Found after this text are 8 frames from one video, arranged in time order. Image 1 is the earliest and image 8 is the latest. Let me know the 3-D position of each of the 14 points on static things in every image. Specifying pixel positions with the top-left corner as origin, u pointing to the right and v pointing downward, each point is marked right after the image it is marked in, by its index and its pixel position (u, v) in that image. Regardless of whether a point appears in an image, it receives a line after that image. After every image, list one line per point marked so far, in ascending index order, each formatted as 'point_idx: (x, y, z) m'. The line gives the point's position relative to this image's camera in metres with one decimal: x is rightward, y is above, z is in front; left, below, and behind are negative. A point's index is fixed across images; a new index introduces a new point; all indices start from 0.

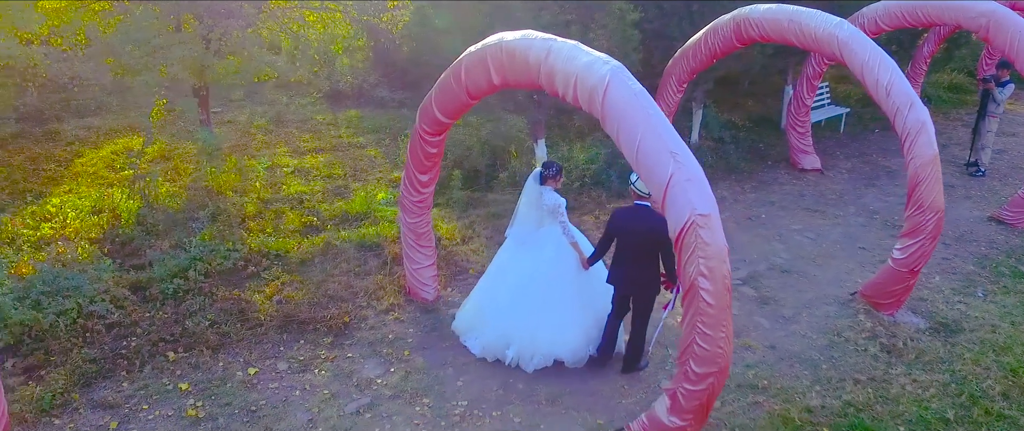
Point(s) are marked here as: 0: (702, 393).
0: (+1.0, -1.0, +3.4) m
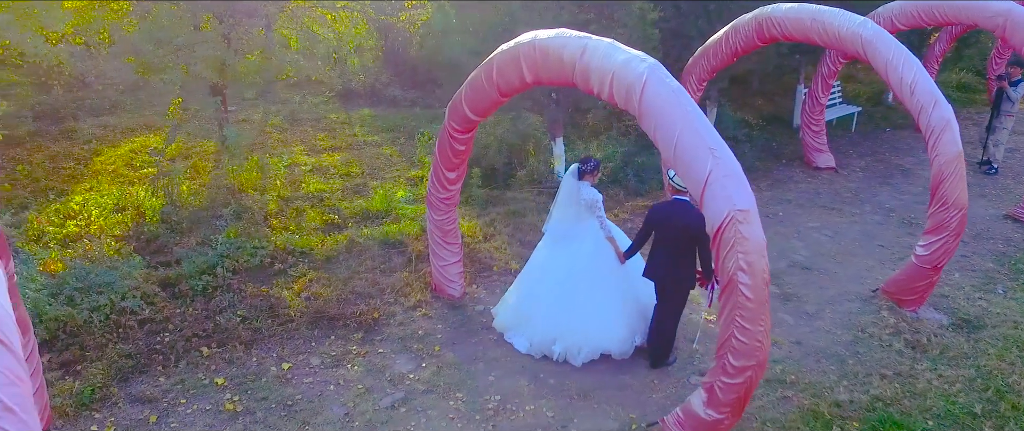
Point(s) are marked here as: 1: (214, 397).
0: (+1.2, -0.9, +3.5) m
1: (-2.0, -1.2, +4.3) m
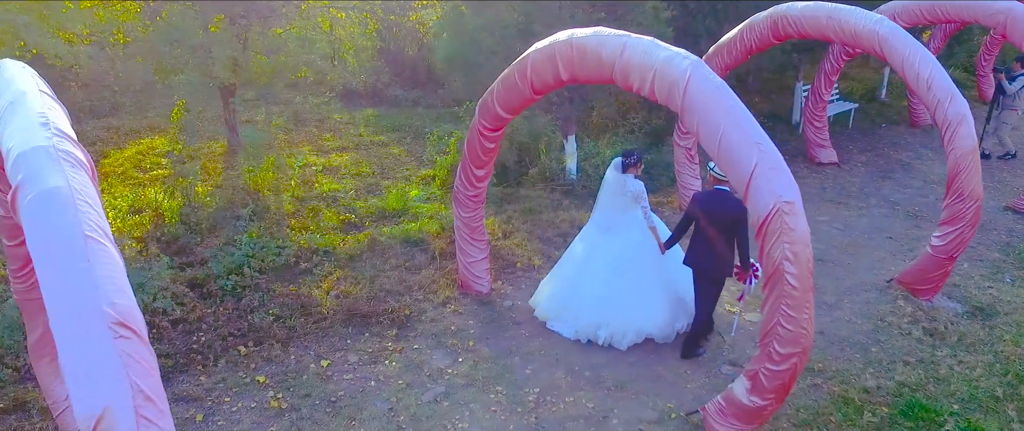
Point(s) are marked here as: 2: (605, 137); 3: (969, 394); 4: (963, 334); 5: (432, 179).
0: (+1.5, -0.9, +3.6) m
1: (-1.7, -1.2, +4.3) m
2: (+1.4, +1.1, +9.4) m
3: (+3.3, -1.3, +4.6) m
4: (+3.7, -1.0, +5.3) m
5: (-1.1, +0.5, +8.7) m
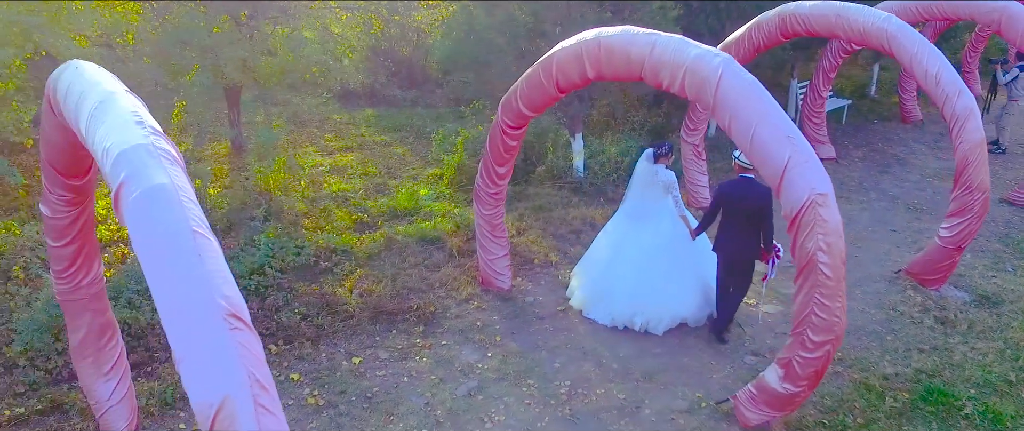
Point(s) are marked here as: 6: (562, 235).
0: (+1.8, -0.8, +3.7) m
1: (-1.5, -1.2, +4.3) m
2: (+1.4, +1.2, +9.5) m
3: (+3.5, -1.2, +4.7) m
4: (+3.9, -0.9, +5.4) m
5: (-1.0, +0.5, +8.7) m
6: (+0.5, -0.2, +7.0) m
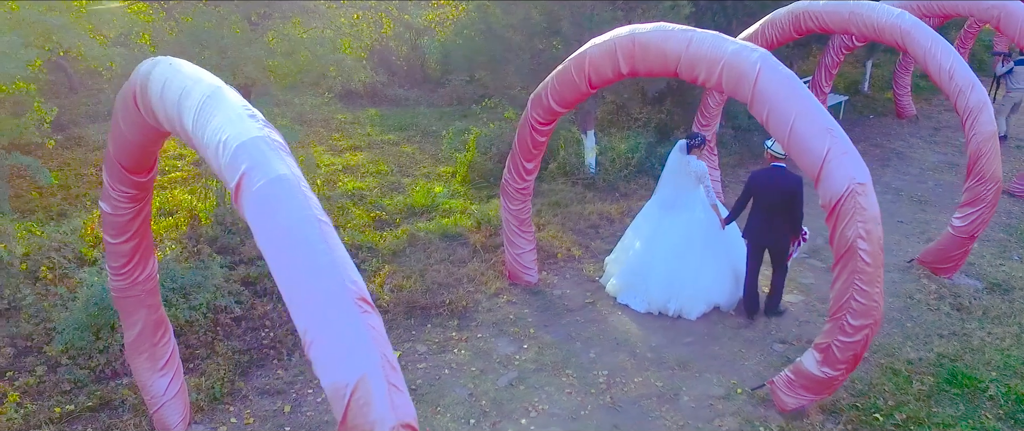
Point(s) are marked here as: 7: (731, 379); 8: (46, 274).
0: (+2.1, -0.8, +3.8) m
1: (-1.2, -1.2, +4.4) m
2: (+1.6, +1.3, +9.6) m
3: (+3.8, -1.1, +4.9) m
4: (+4.2, -0.8, +5.6) m
5: (-0.8, +0.5, +8.8) m
6: (+0.8, -0.2, +7.1) m
7: (+1.6, -1.2, +4.6) m
8: (-4.0, -0.5, +5.6) m
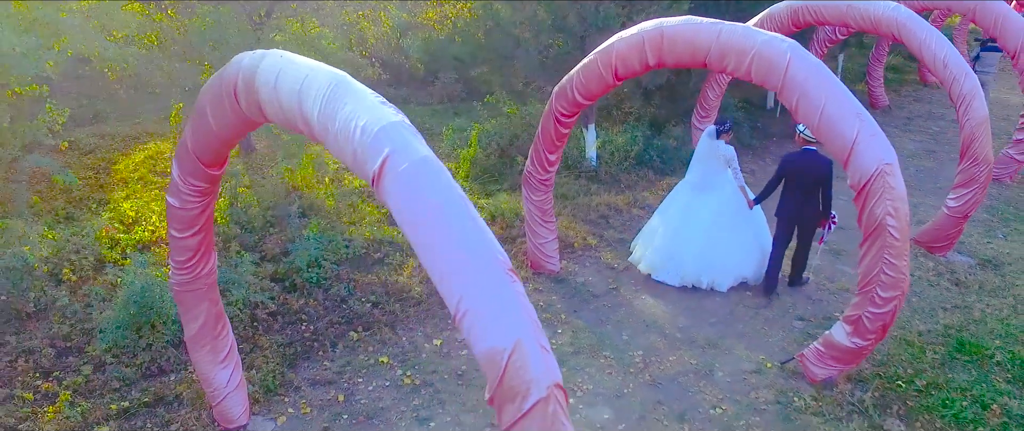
0: (+2.4, -0.6, +4.1) m
1: (-0.9, -1.1, +4.5) m
2: (+1.5, +1.4, +9.8) m
3: (+4.0, -0.9, +5.3) m
4: (+4.4, -0.6, +6.0) m
5: (-0.8, +0.6, +8.9) m
6: (+0.9, -0.1, +7.3) m
7: (+1.9, -1.1, +4.9) m
8: (-3.8, -0.5, +5.5) m
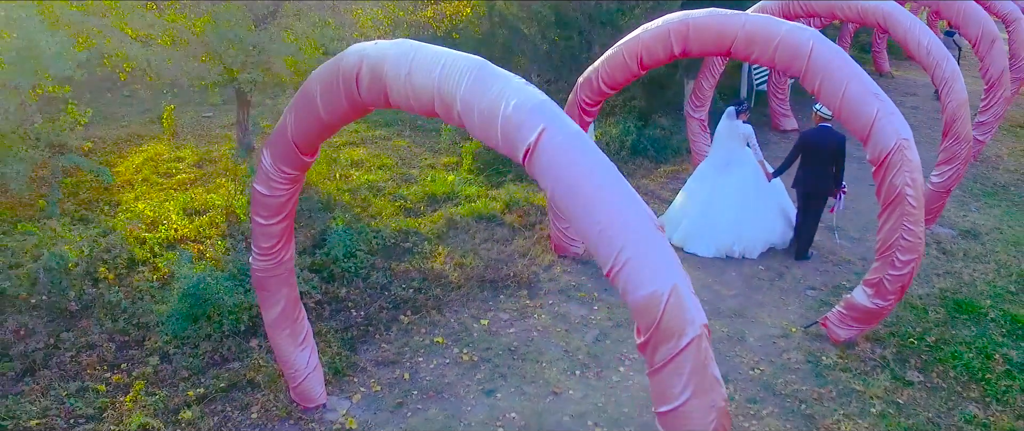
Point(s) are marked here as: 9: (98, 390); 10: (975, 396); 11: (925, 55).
0: (+2.8, -0.4, +4.5) m
1: (-0.5, -1.0, +4.7) m
2: (+1.5, +1.6, +10.2) m
3: (+4.3, -0.7, +5.8) m
4: (+4.6, -0.4, +6.6) m
5: (-0.8, +0.7, +9.1) m
6: (+1.1, +0.1, +7.6) m
7: (+2.2, -0.9, +5.3) m
8: (-3.5, -0.5, +5.5) m
9: (-2.6, -1.1, +4.1) m
10: (+3.2, -1.2, +4.4) m
11: (+4.3, +1.7, +6.6) m
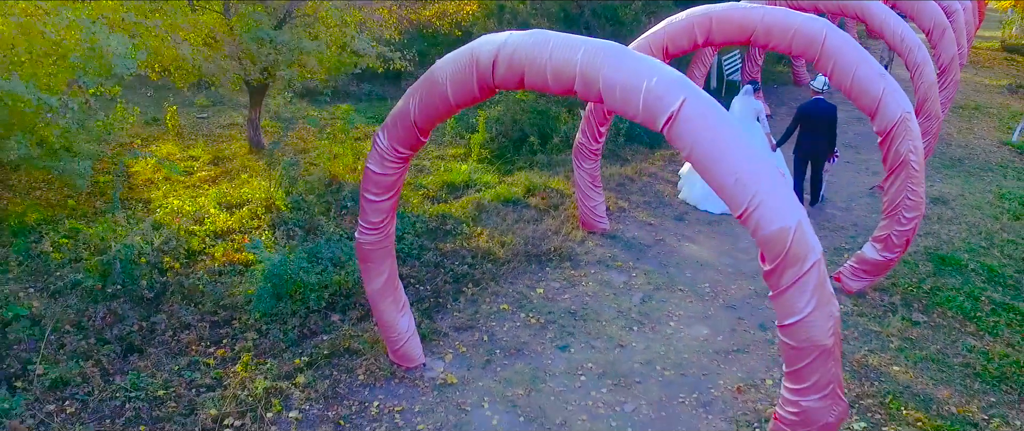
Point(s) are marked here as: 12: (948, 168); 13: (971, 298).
0: (+3.3, -0.1, +5.3) m
1: (0.0, -0.8, +5.2) m
2: (+1.5, +1.8, +10.8) m
3: (+4.7, -0.3, +6.6) m
4: (+5.0, 0.0, +7.4) m
5: (-0.7, +0.9, +9.5) m
6: (+1.3, +0.3, +8.2) m
7: (+2.7, -0.6, +5.9) m
8: (-3.1, -0.4, +5.7) m
9: (-2.1, -1.0, +4.4) m
10: (+3.7, -0.9, +5.2) m
11: (+4.5, +2.0, +7.5) m
12: (+6.3, +0.7, +9.3) m
13: (+4.0, -0.7, +5.6) m
